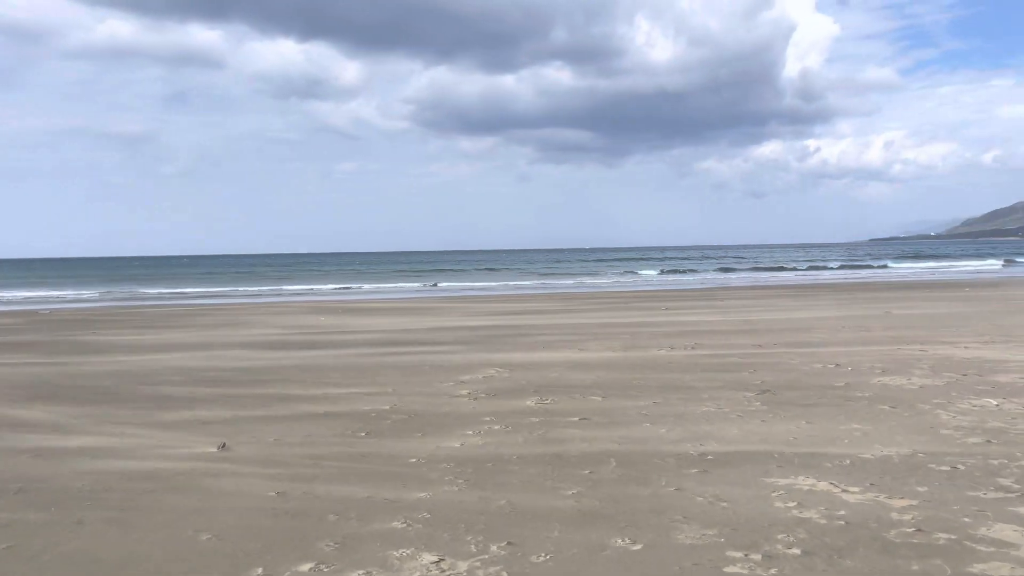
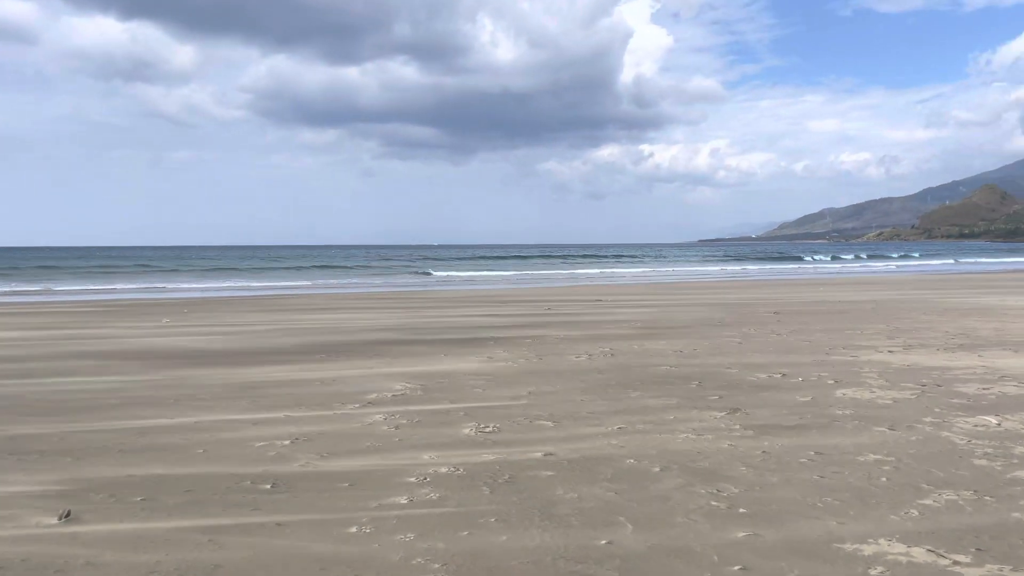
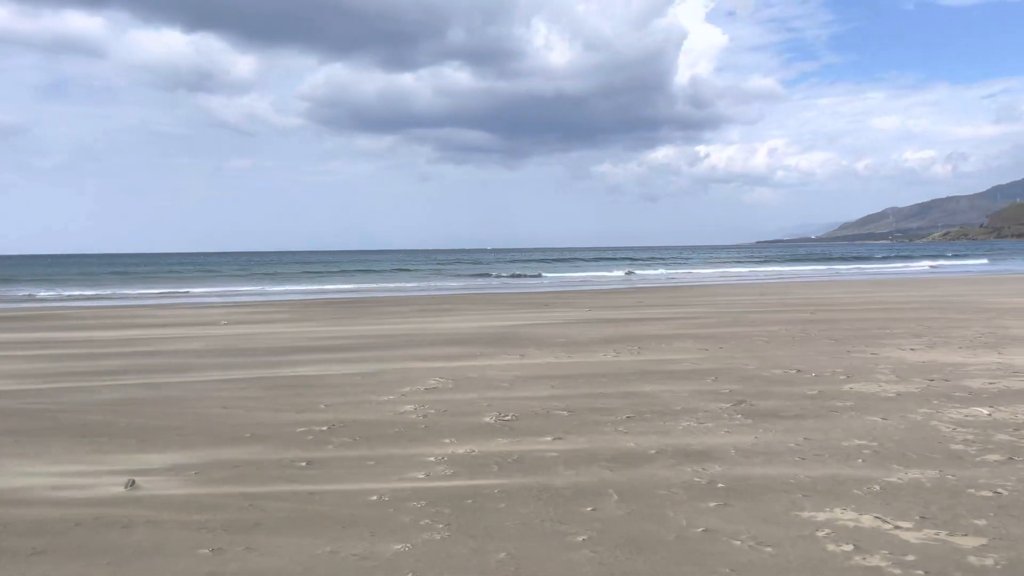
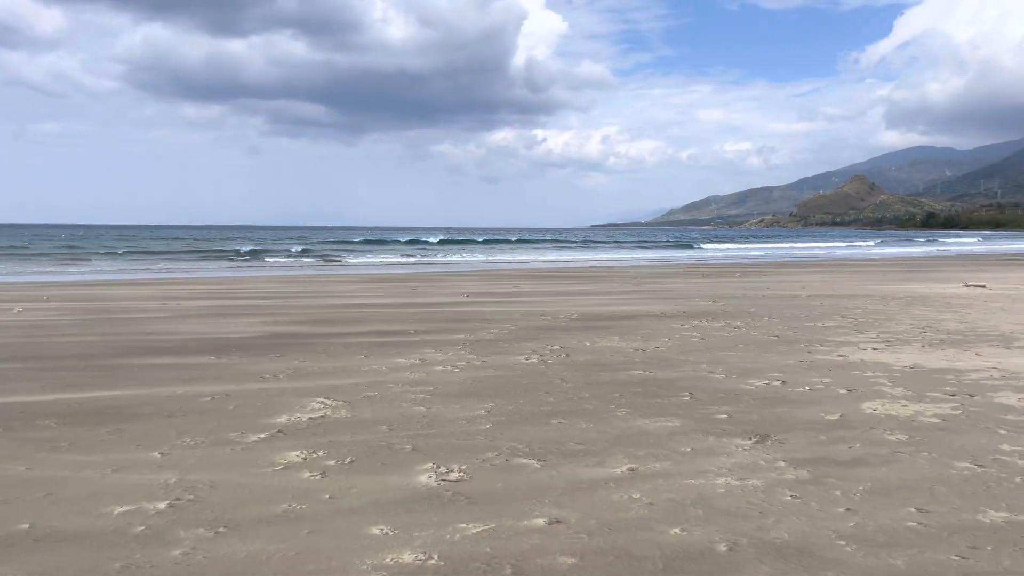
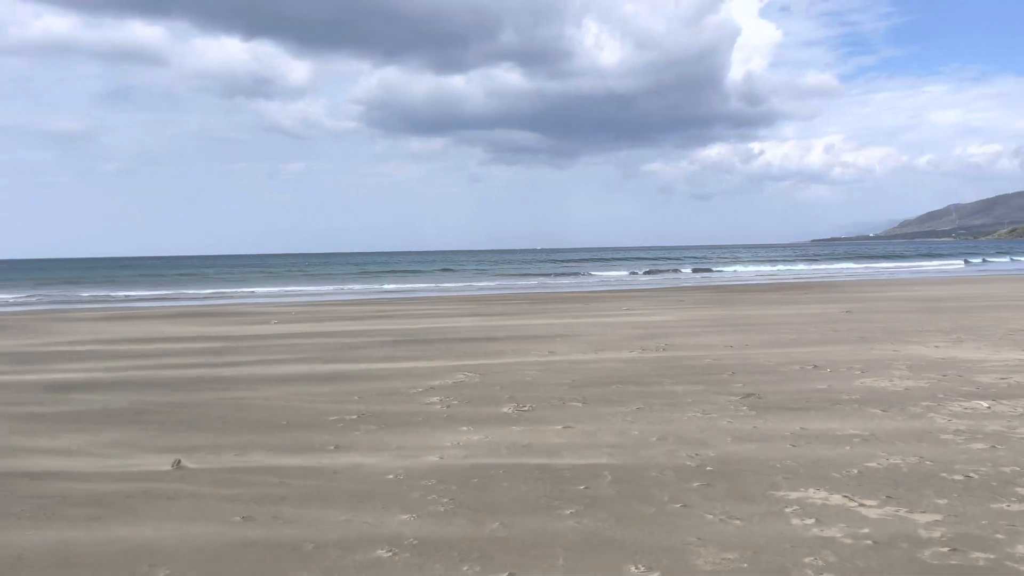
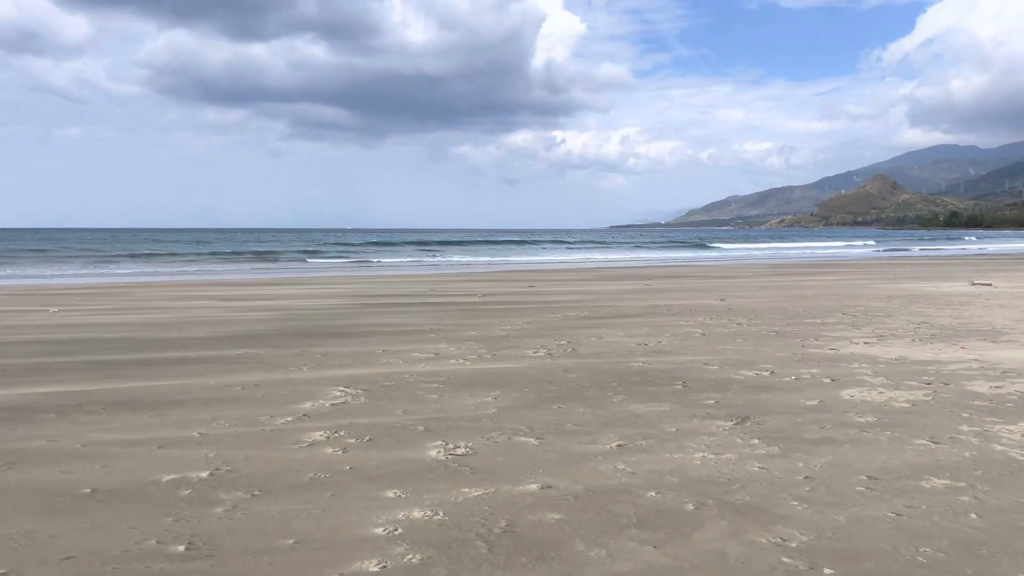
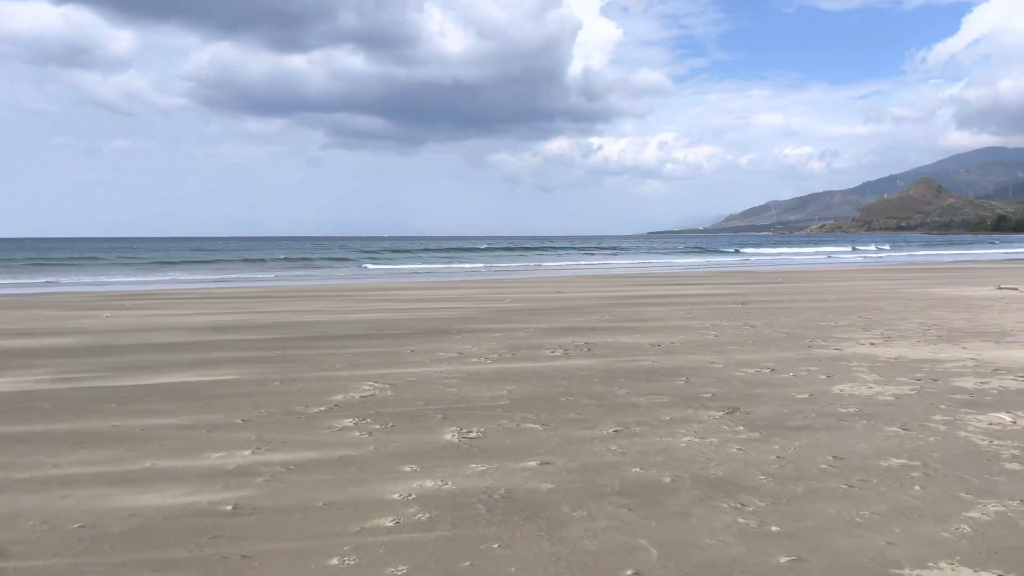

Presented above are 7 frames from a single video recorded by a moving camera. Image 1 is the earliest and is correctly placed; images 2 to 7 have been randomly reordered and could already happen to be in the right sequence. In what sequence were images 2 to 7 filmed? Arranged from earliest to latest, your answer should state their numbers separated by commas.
5, 3, 2, 7, 6, 4
